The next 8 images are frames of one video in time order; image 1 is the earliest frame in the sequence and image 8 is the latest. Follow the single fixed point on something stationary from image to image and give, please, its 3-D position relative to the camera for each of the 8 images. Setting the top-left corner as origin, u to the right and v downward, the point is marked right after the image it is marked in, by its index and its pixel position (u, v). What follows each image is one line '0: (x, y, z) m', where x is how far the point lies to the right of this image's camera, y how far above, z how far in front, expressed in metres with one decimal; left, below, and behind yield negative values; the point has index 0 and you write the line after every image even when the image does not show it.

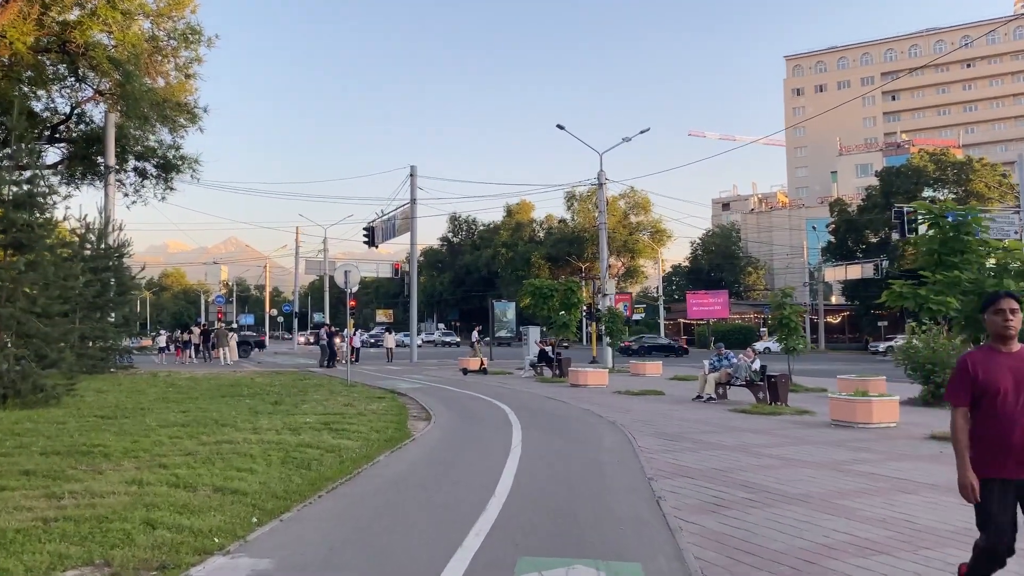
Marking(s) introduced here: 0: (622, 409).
0: (+2.1, -2.3, +15.6) m
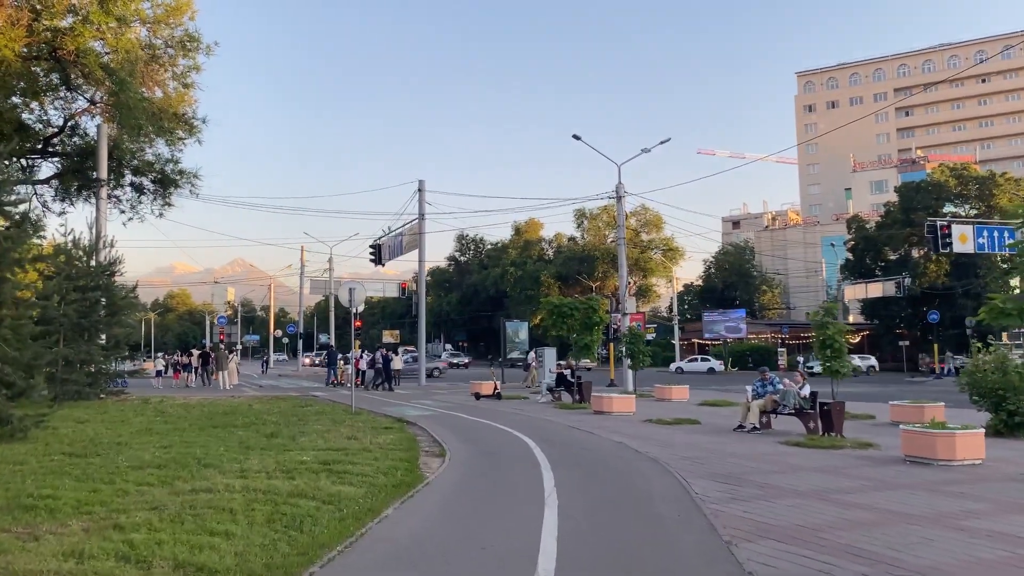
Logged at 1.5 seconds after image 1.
0: (+2.4, -2.5, +13.9) m
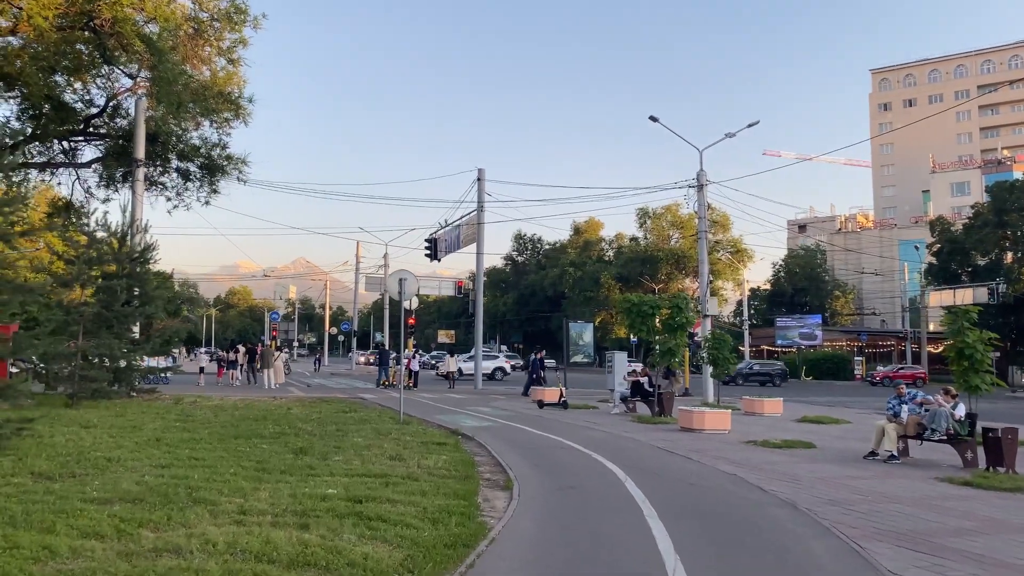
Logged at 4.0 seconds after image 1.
0: (+3.5, -2.4, +11.0) m
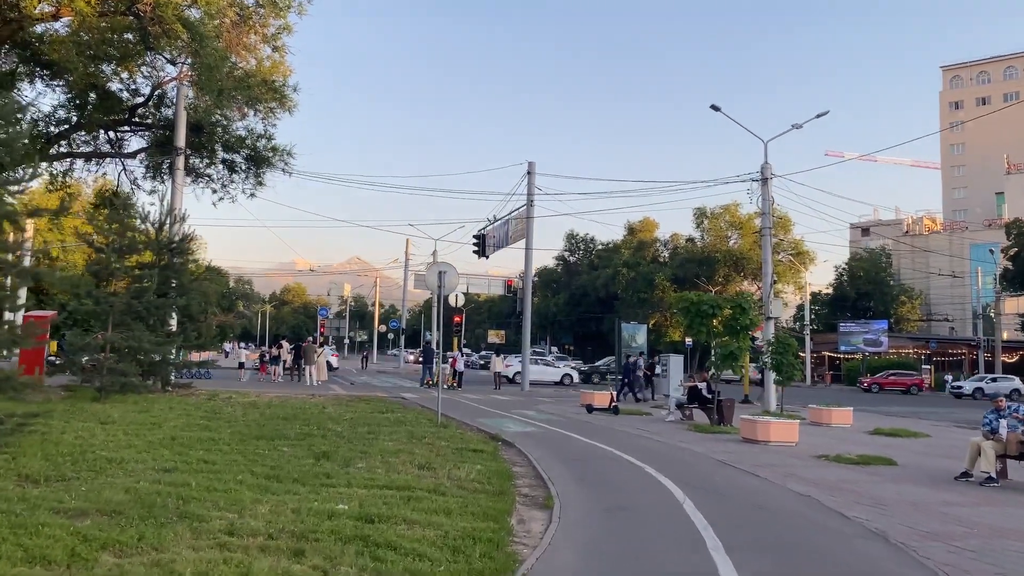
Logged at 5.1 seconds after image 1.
0: (+4.0, -2.4, +9.6) m
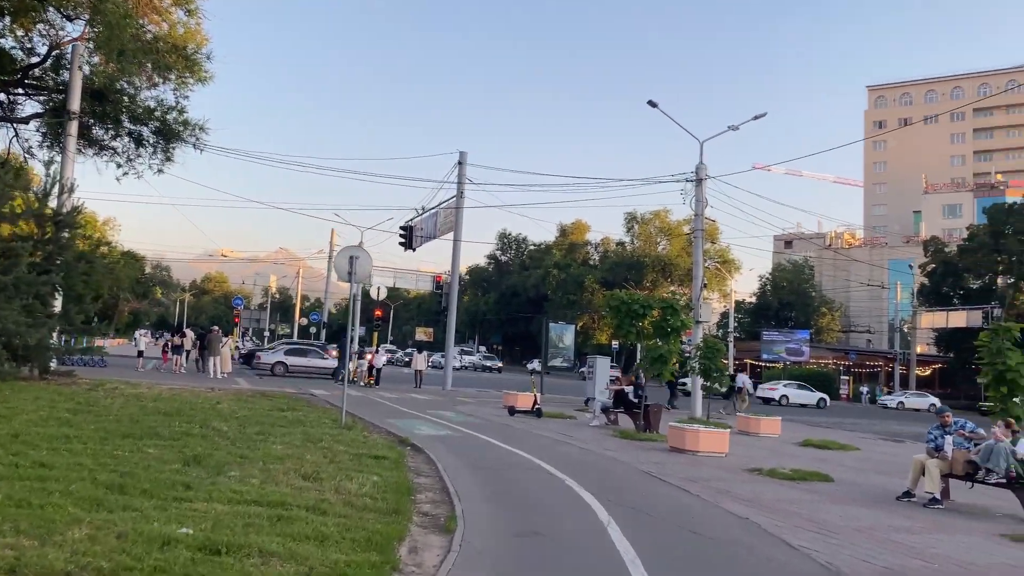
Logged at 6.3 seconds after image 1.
0: (+3.0, -2.4, +8.6) m
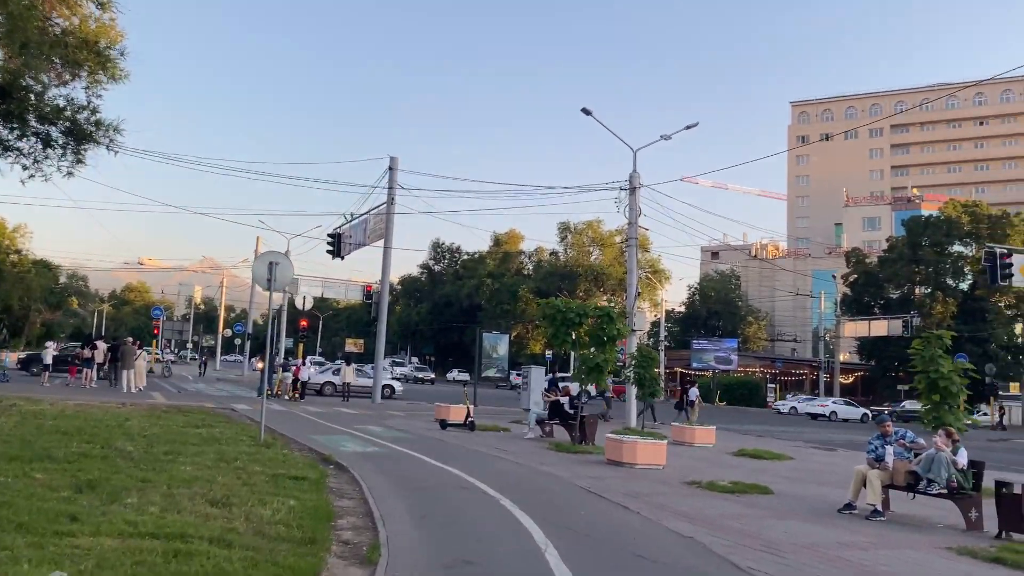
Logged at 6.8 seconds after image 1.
0: (+2.3, -2.4, +8.2) m
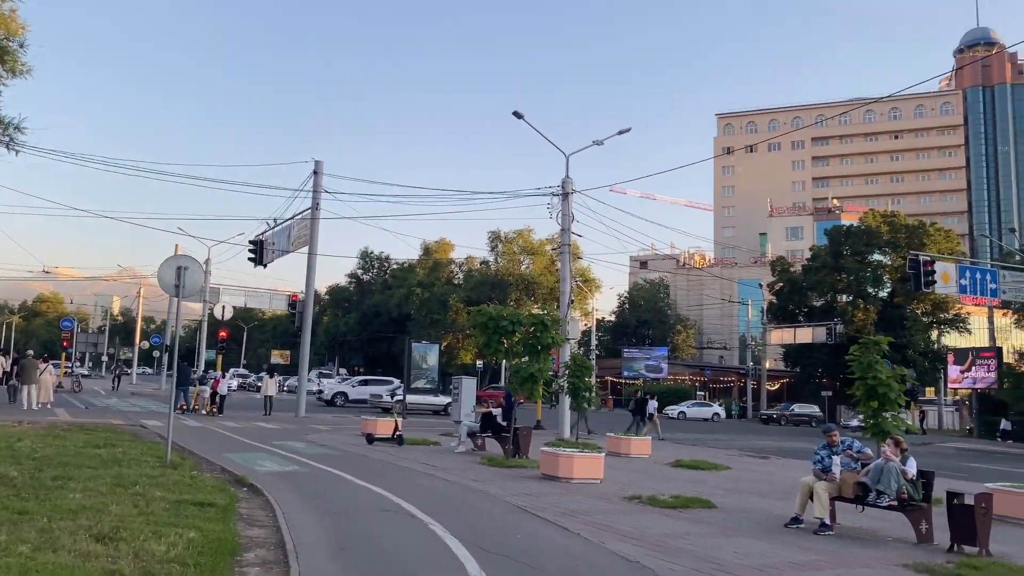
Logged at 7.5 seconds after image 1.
0: (+1.7, -2.5, +7.6) m
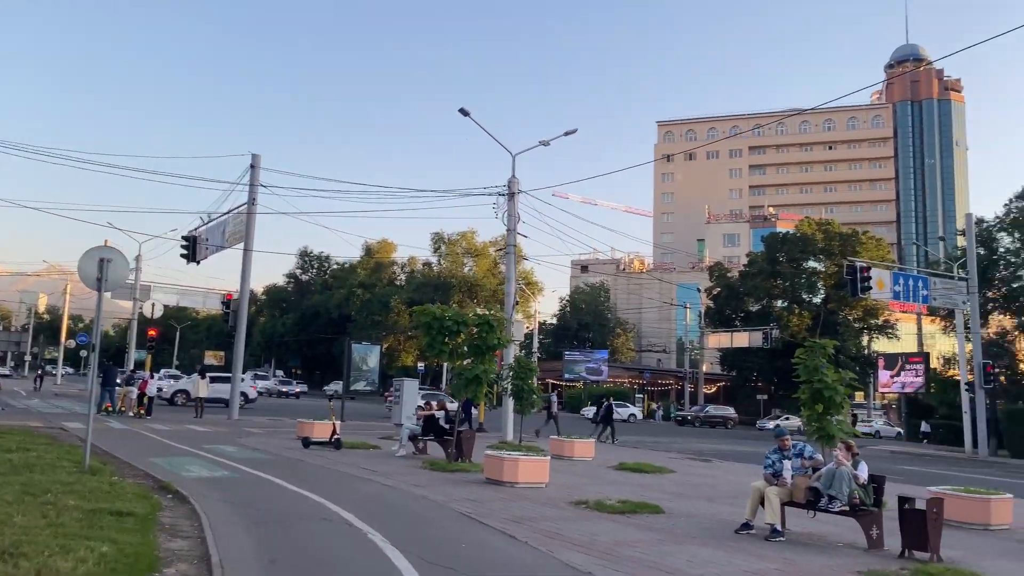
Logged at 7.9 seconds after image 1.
0: (+1.2, -2.4, +7.3) m
